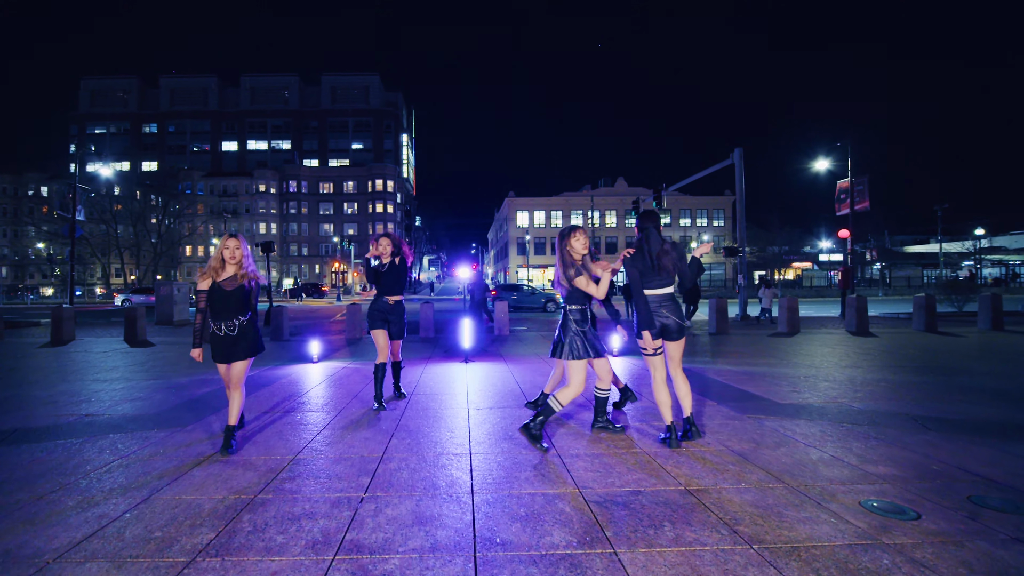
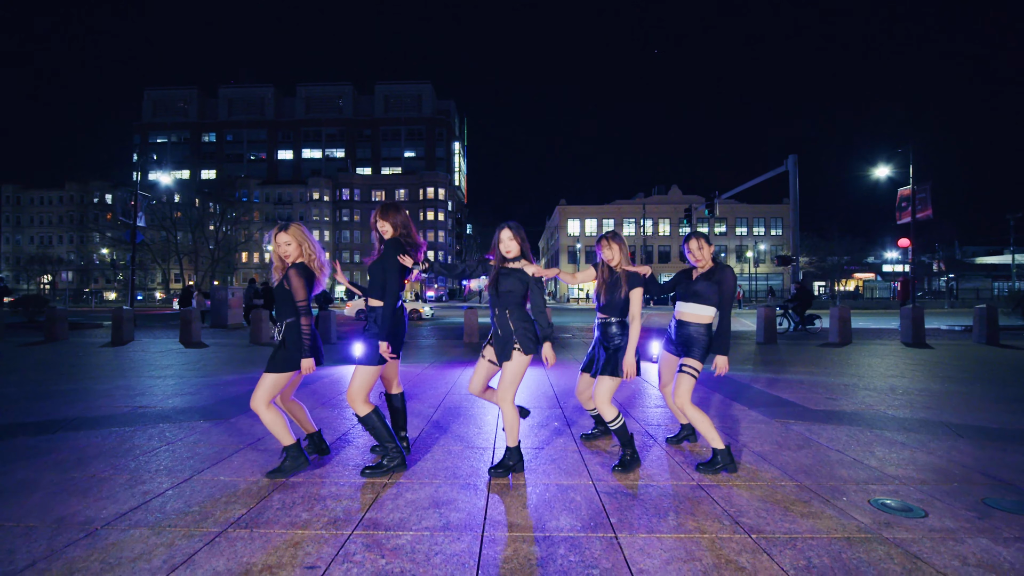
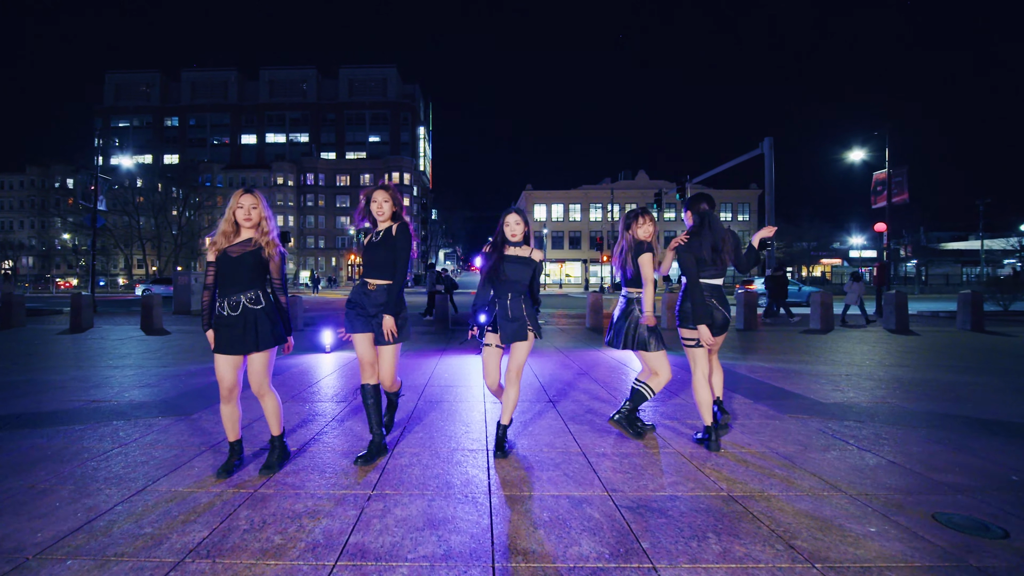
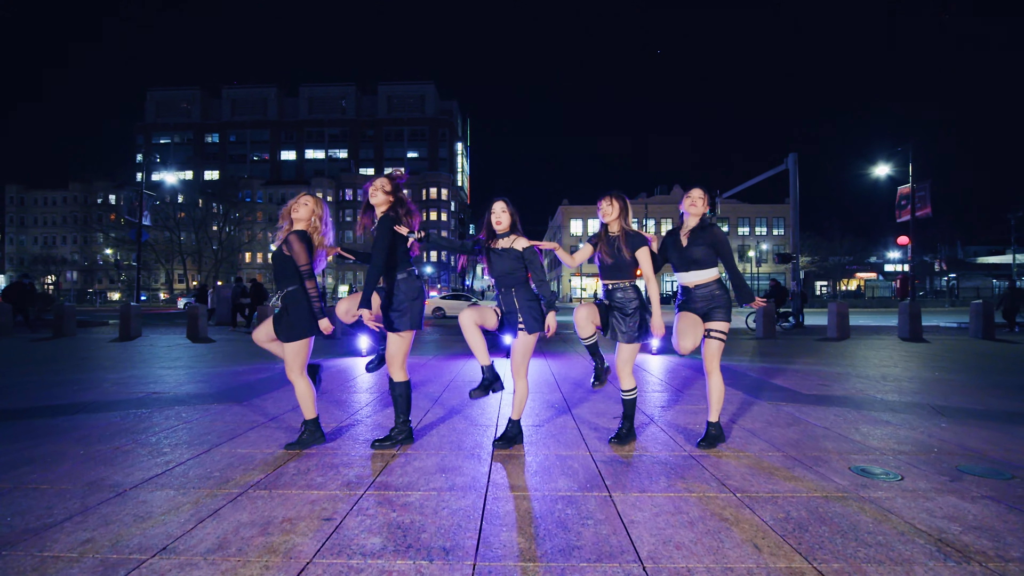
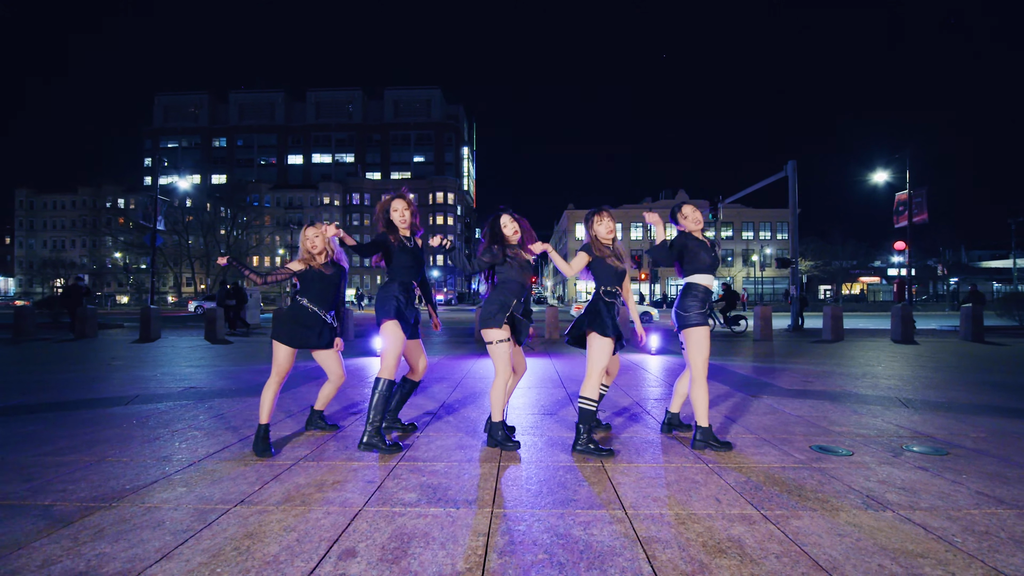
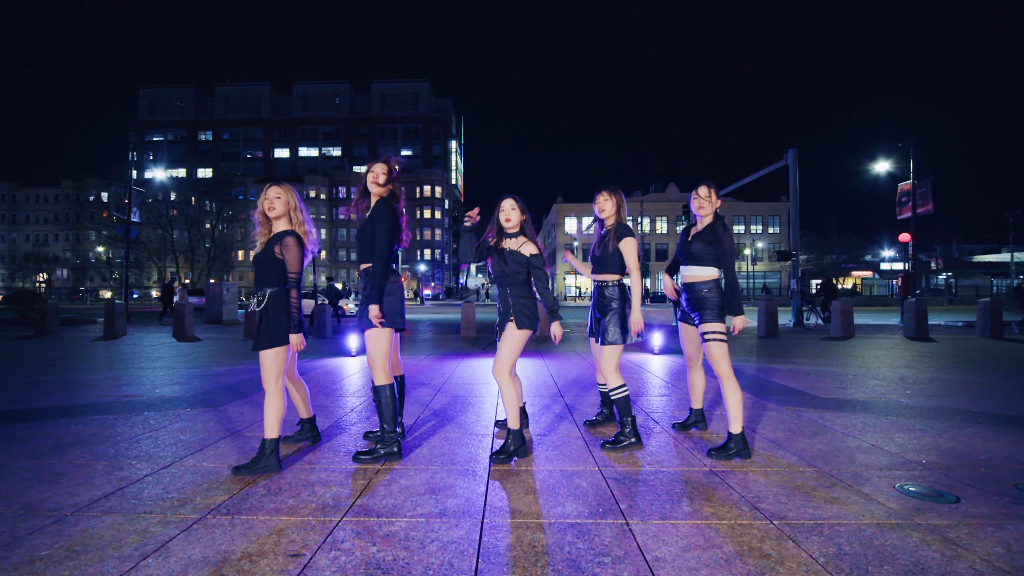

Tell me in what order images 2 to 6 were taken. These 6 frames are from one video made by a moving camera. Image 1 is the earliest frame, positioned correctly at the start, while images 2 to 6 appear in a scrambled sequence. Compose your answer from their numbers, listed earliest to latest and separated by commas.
3, 6, 2, 4, 5
